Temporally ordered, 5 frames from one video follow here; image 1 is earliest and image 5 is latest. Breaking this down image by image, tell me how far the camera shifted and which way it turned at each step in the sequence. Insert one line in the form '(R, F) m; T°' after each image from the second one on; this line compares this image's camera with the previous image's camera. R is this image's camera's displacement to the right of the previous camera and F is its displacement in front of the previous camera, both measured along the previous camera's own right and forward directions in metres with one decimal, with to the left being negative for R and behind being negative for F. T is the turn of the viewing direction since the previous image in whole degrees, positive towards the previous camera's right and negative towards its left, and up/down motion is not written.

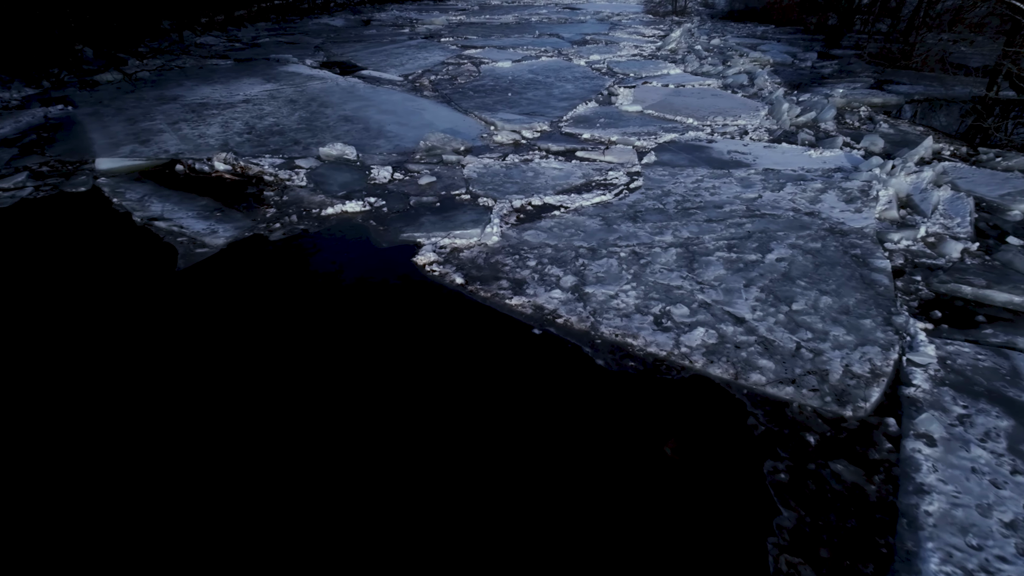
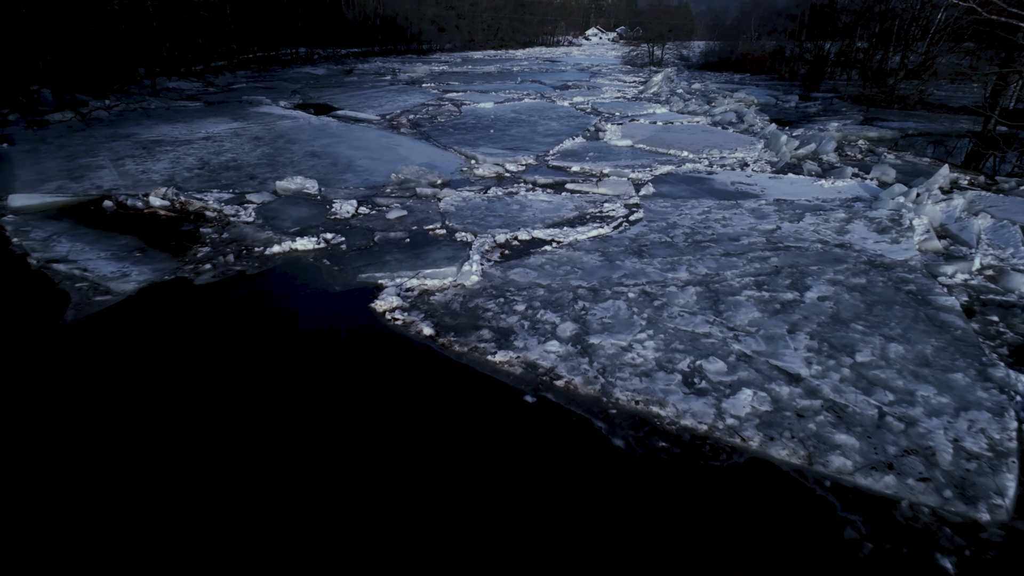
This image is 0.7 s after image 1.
(0.0, +0.5) m; +2°
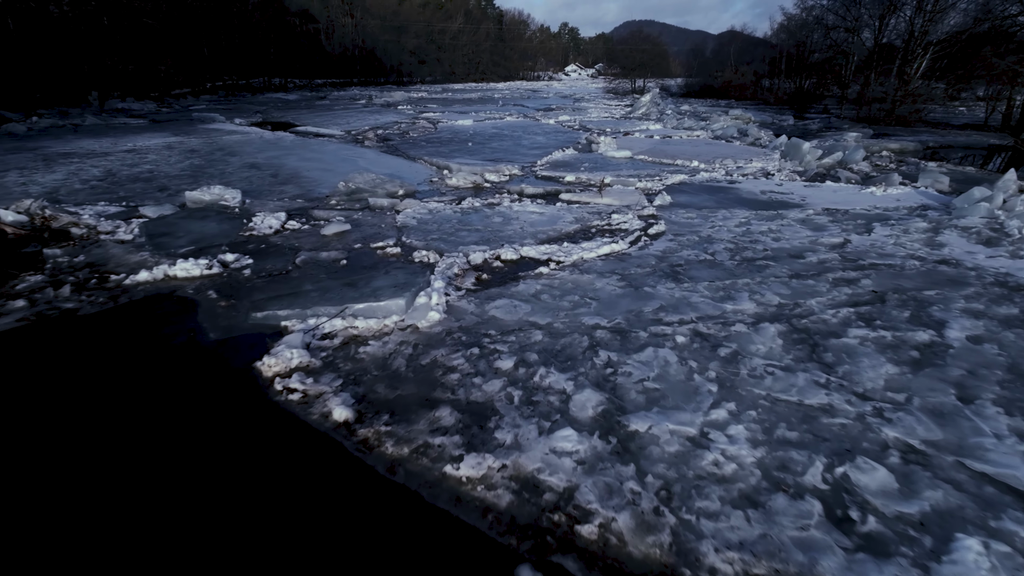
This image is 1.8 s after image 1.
(0.0, +0.7) m; +2°
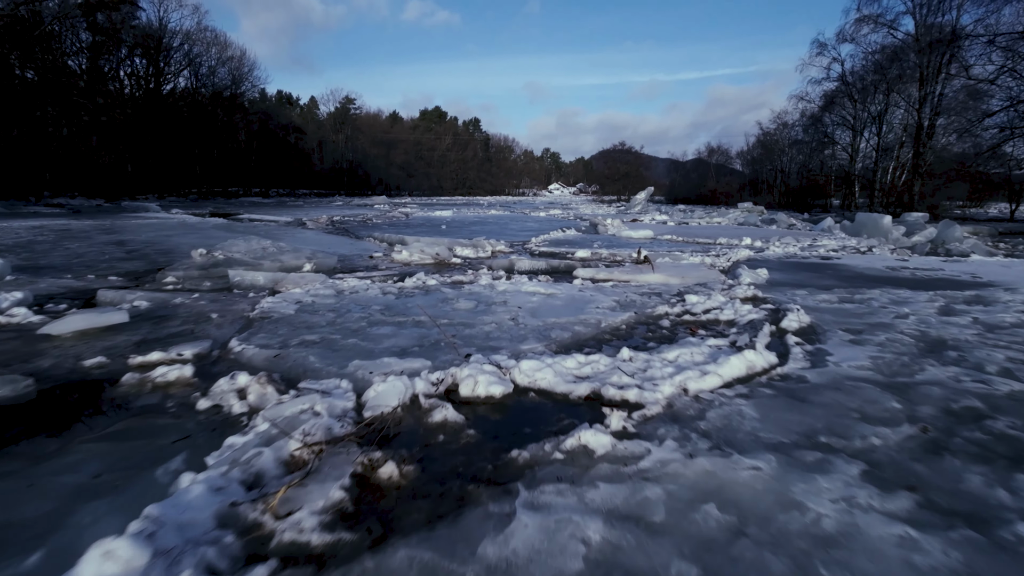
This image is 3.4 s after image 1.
(0.0, +1.1) m; +2°
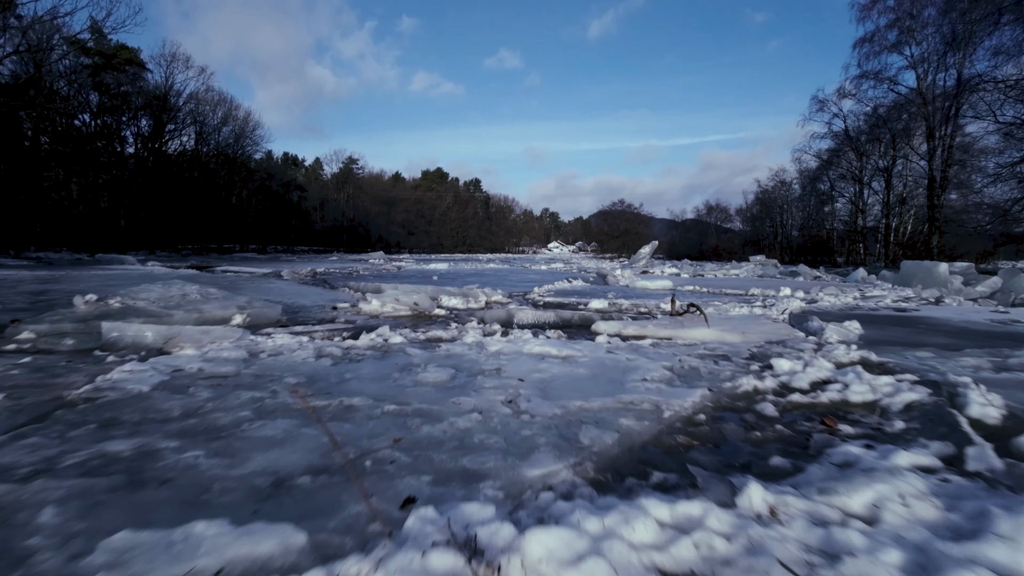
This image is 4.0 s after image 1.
(0.0, +0.4) m; 0°
